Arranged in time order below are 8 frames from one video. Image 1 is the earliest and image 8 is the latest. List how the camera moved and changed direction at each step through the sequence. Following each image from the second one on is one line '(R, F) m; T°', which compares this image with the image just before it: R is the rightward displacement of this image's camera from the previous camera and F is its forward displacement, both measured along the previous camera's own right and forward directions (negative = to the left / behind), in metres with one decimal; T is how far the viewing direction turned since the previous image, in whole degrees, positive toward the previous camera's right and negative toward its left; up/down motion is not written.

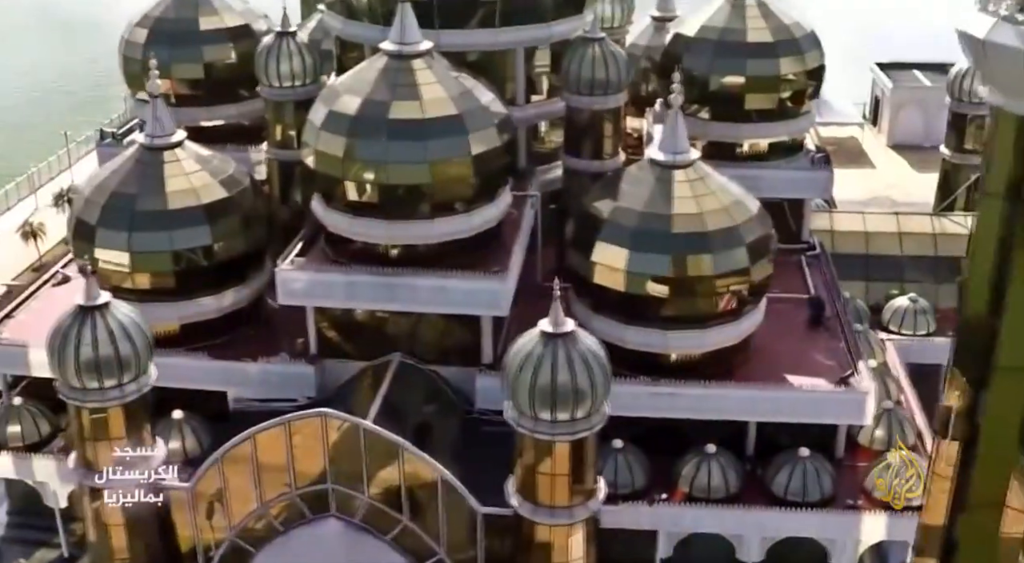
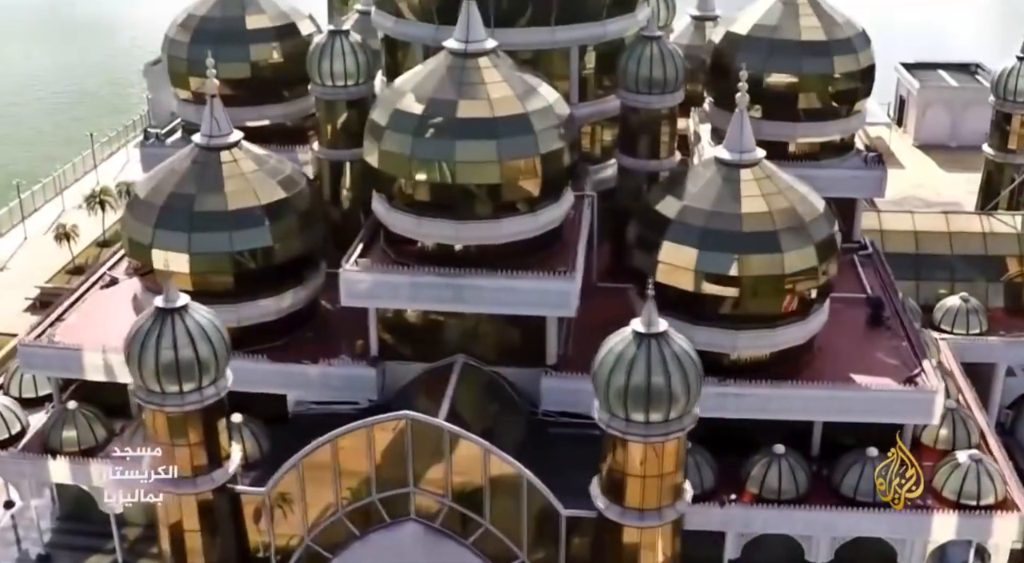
(-1.3, +0.2) m; +1°
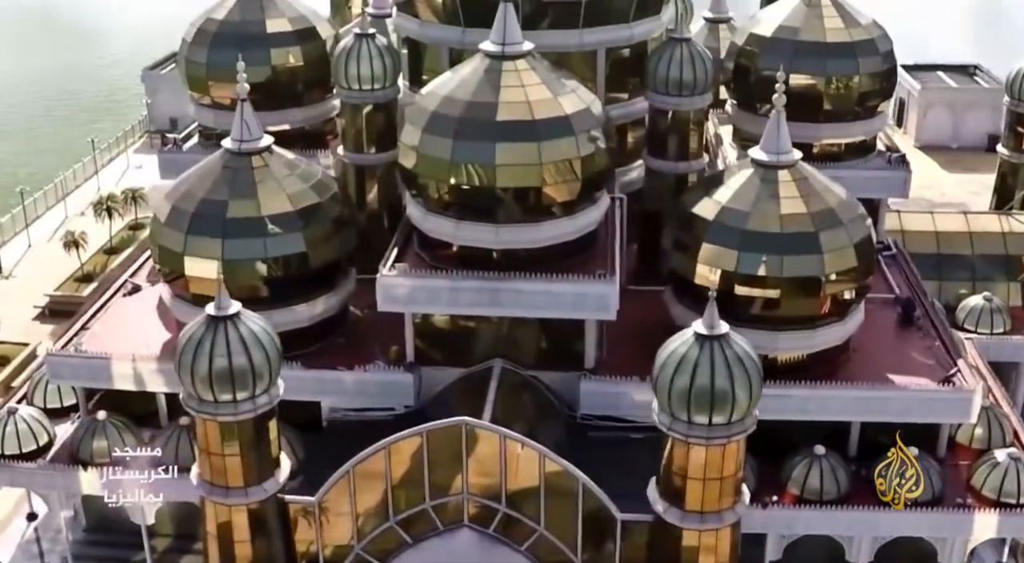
(-1.1, +0.1) m; +2°
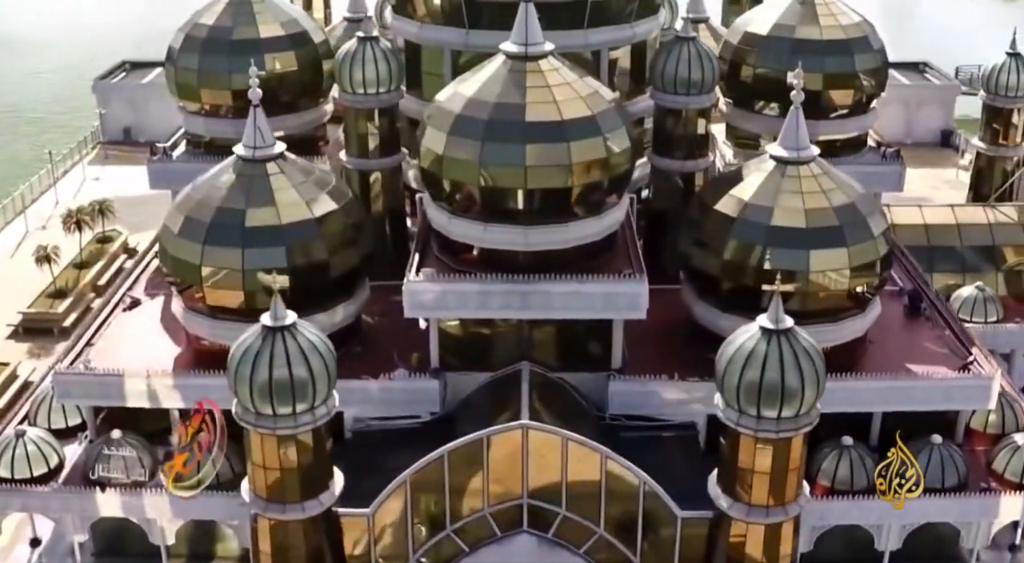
(-2.0, +0.2) m; +5°
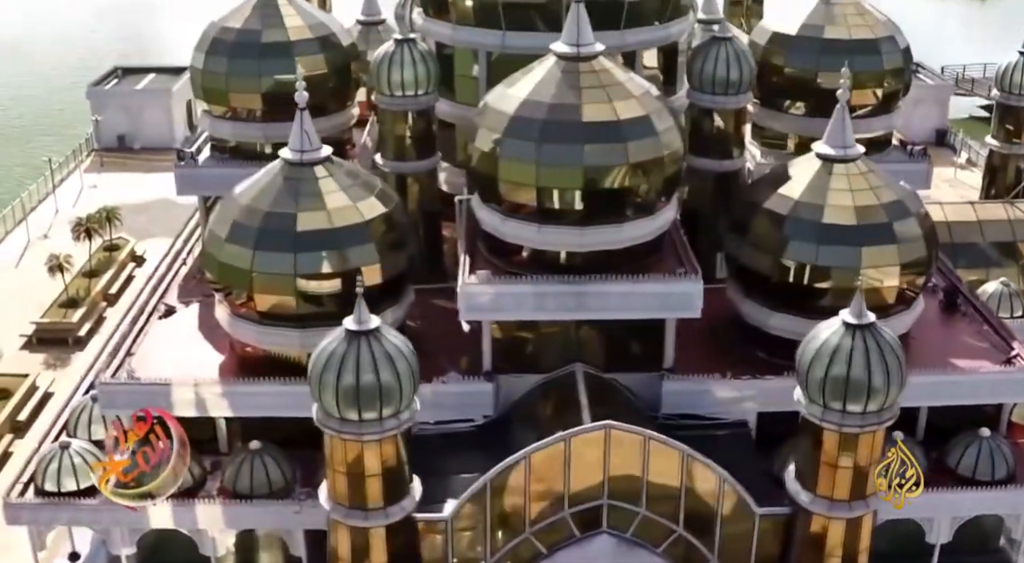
(-1.7, +0.1) m; +3°
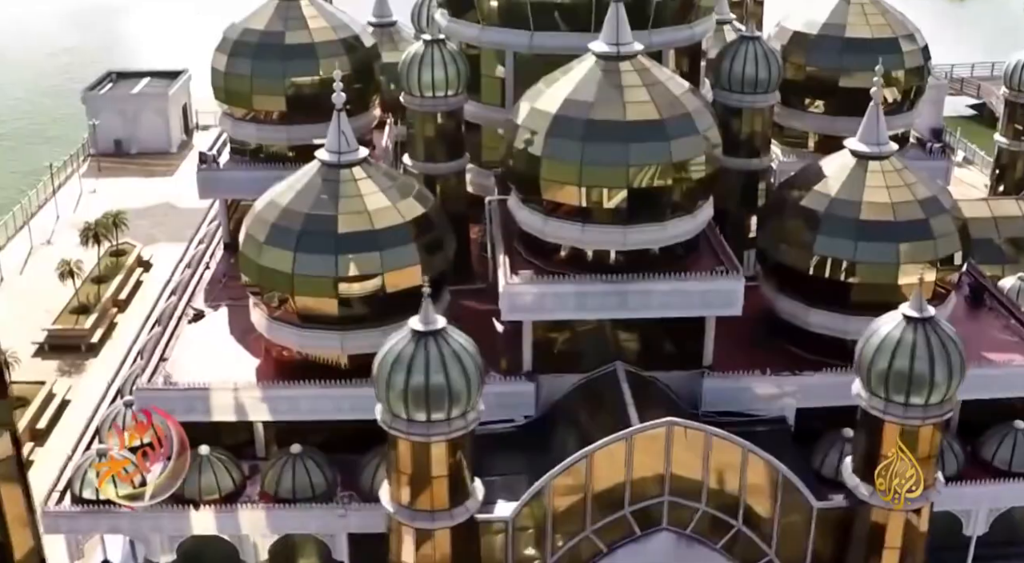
(-1.3, +0.1) m; +2°
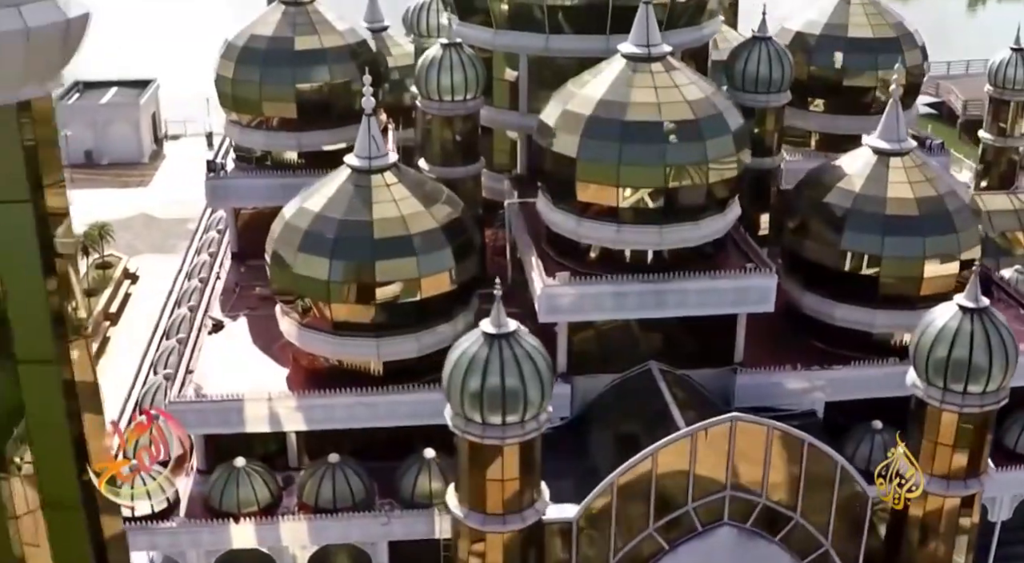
(-1.8, +0.1) m; +4°
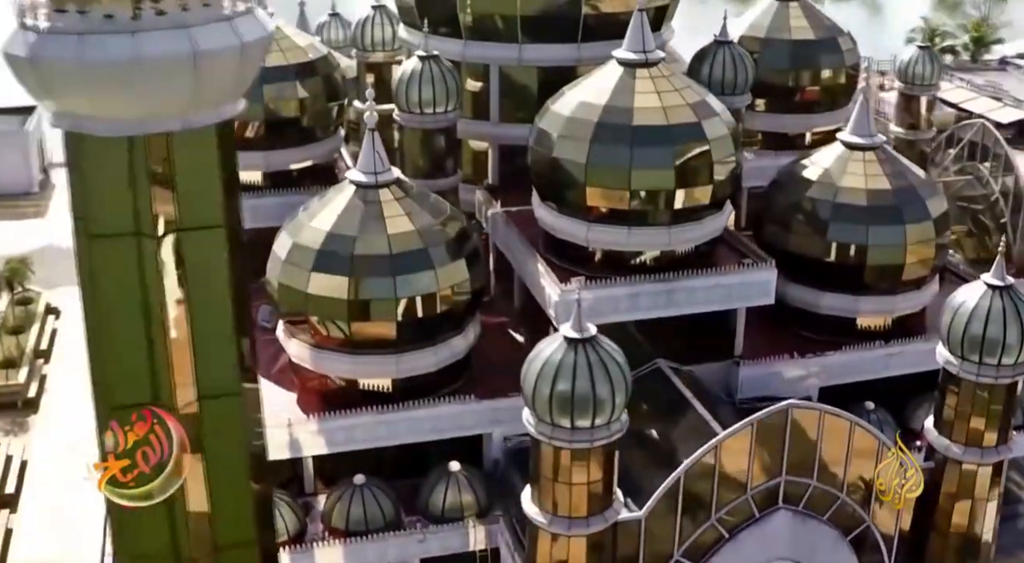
(-3.3, +0.2) m; +9°
